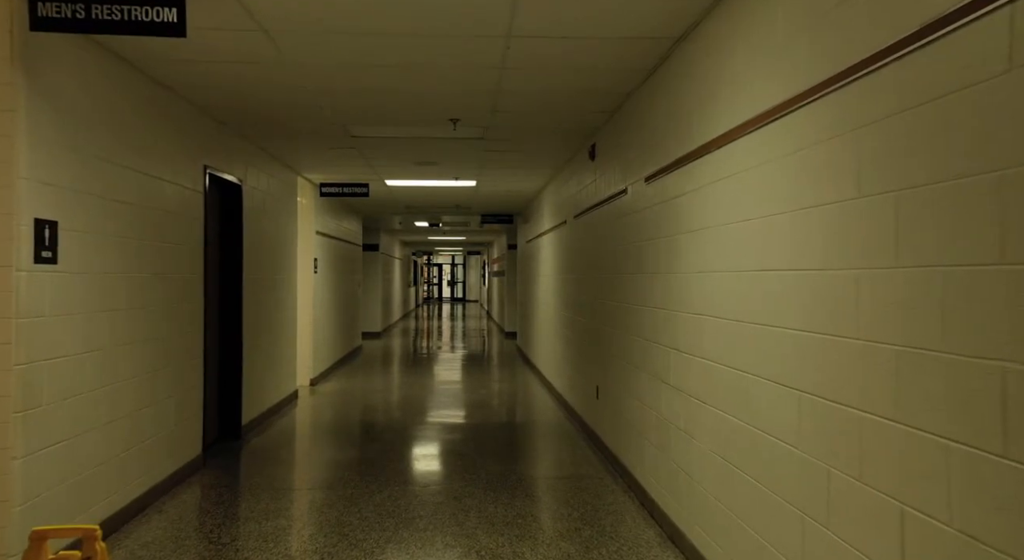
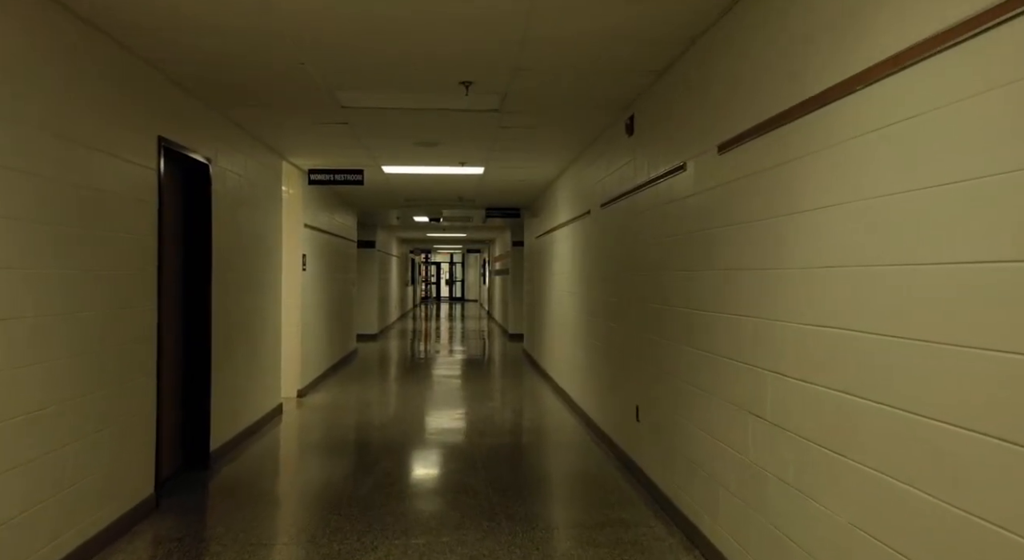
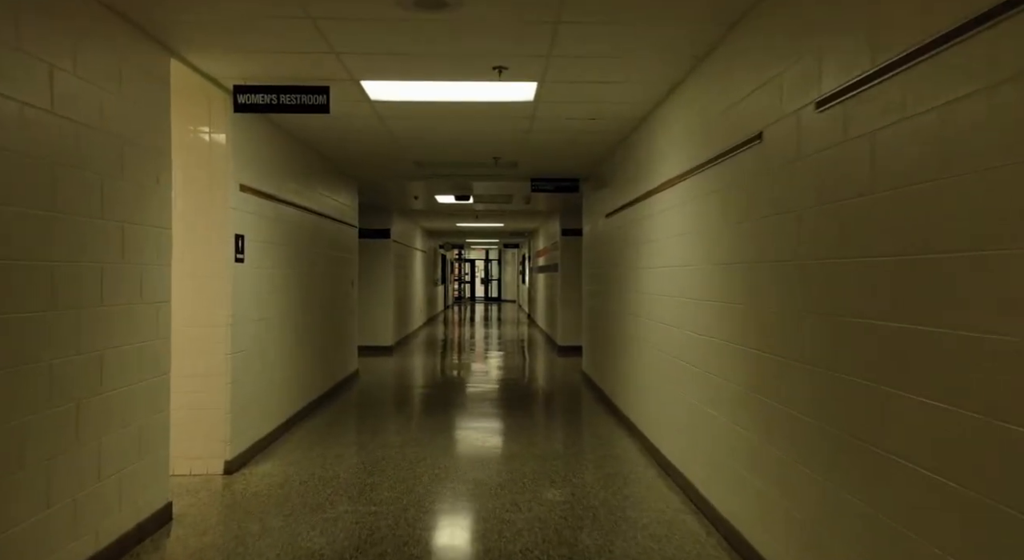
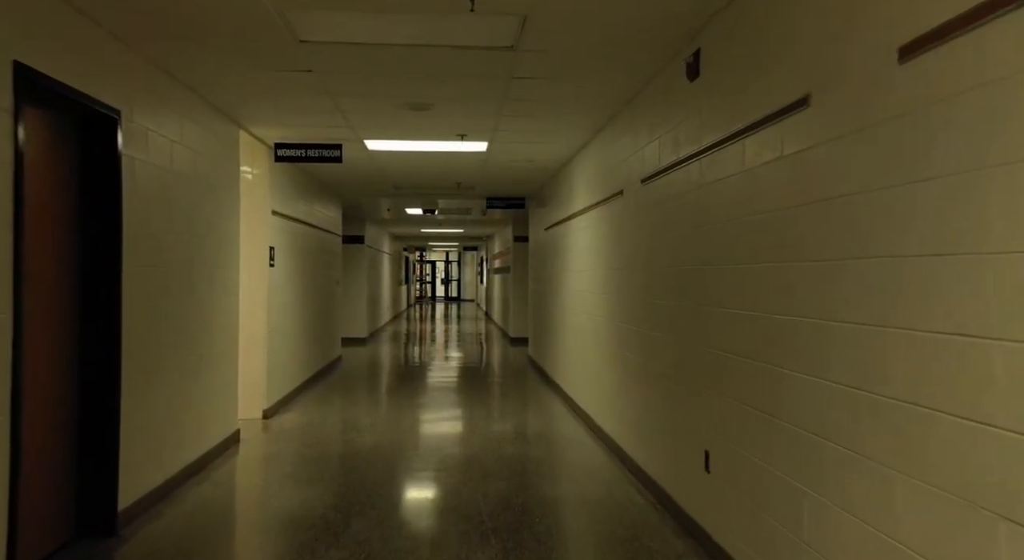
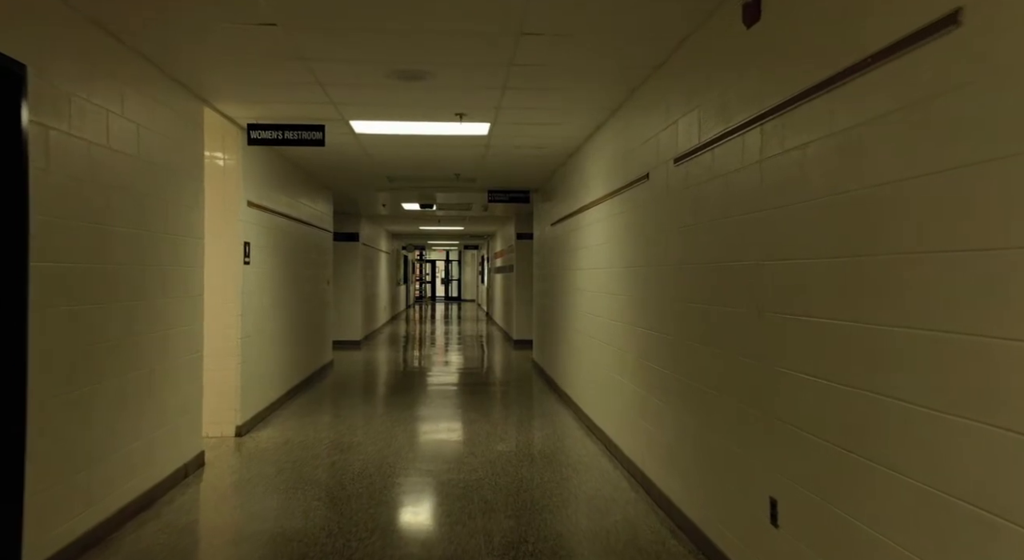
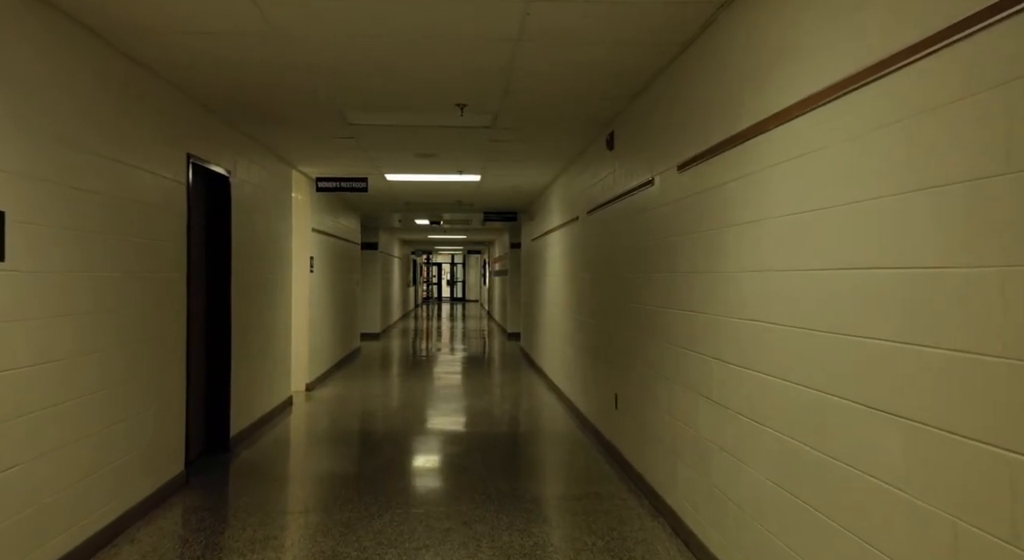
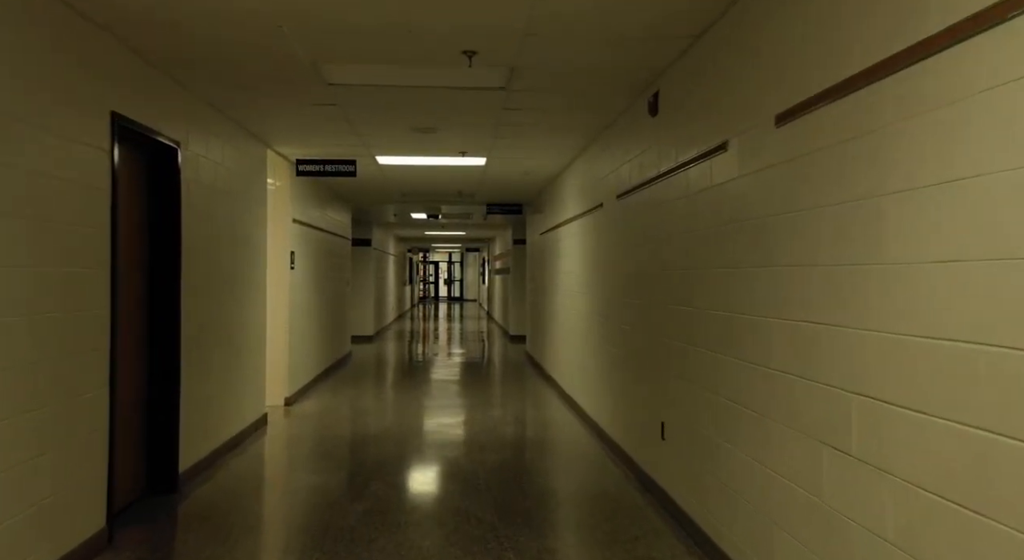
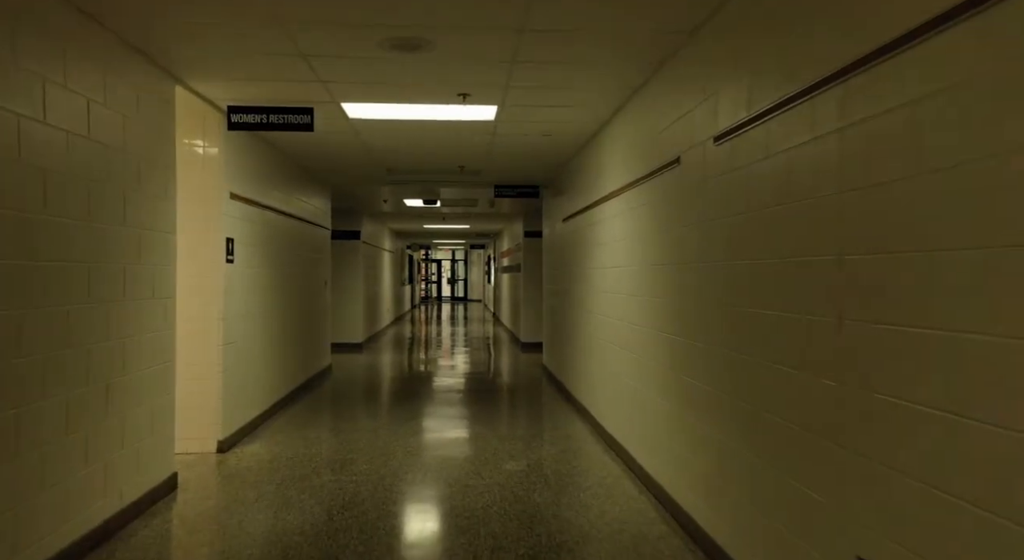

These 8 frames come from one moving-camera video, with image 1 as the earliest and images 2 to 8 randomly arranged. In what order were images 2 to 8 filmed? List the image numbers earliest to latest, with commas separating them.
6, 2, 7, 4, 5, 8, 3
